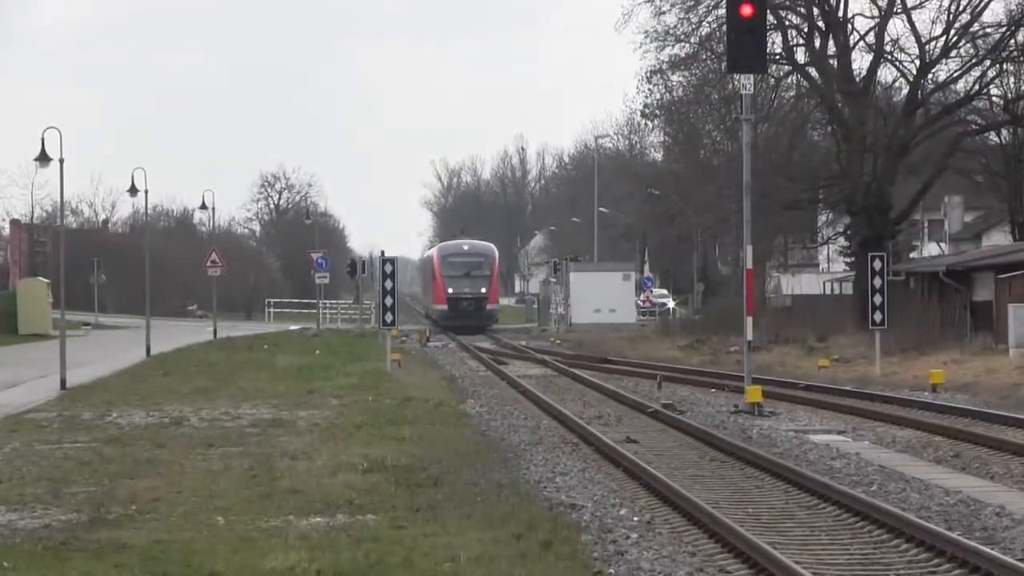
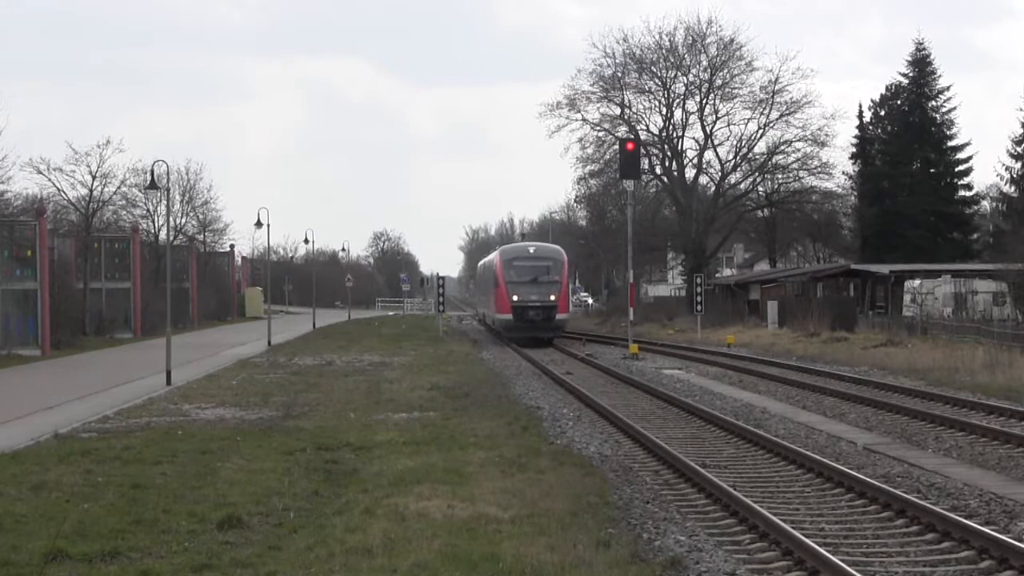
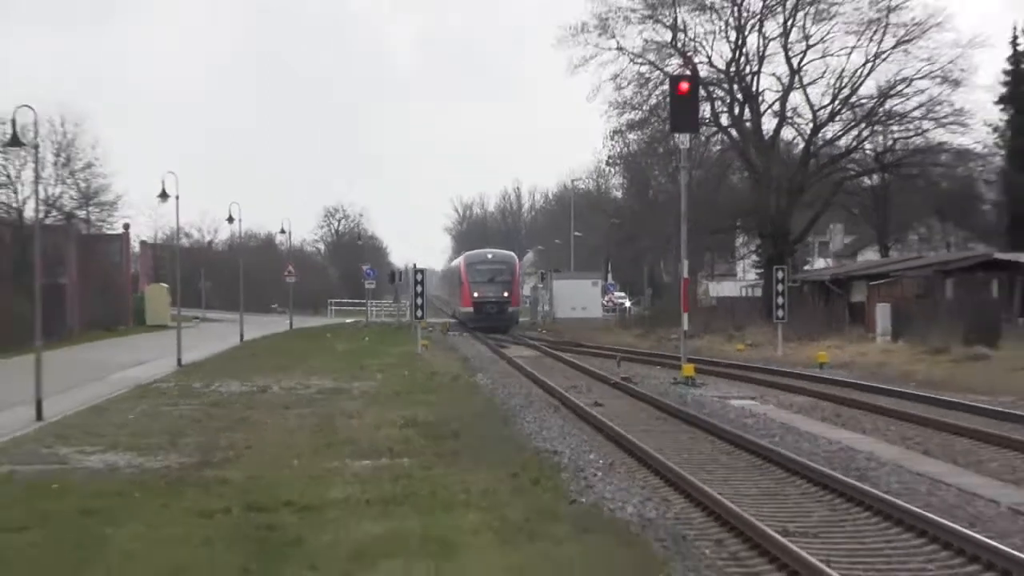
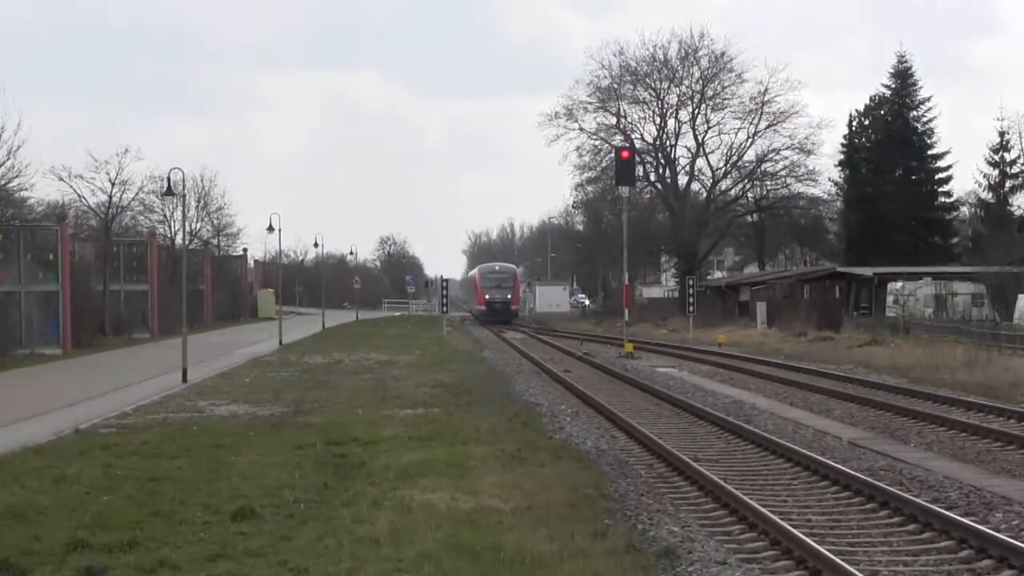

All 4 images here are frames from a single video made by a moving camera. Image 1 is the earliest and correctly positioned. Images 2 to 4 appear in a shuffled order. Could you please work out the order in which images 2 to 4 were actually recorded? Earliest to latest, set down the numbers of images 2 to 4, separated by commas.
3, 4, 2
